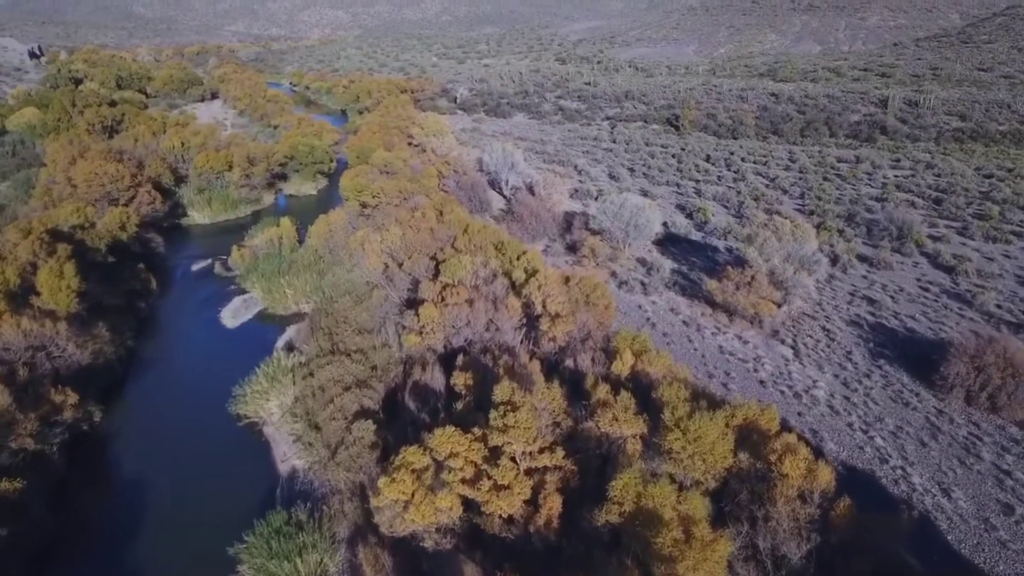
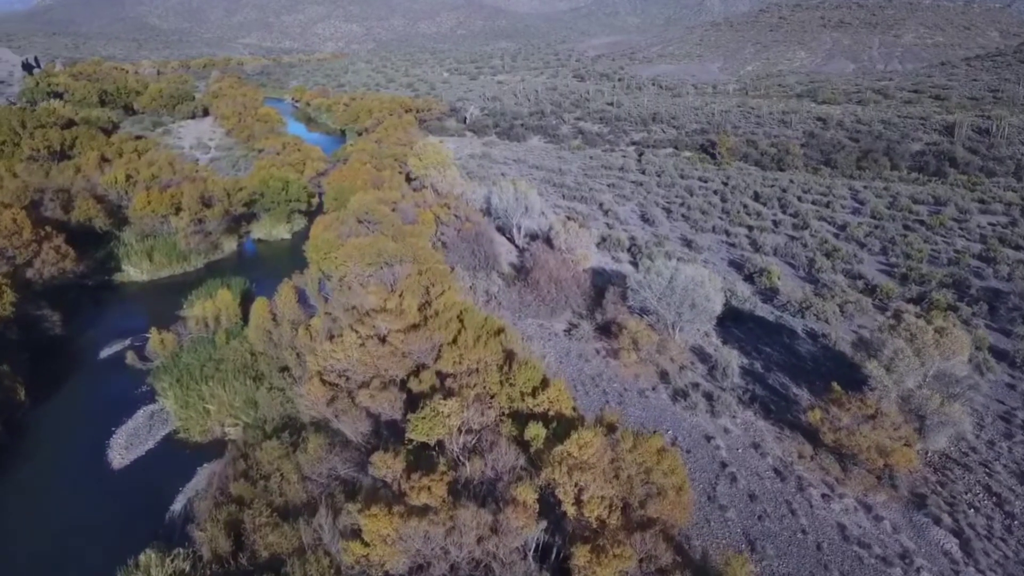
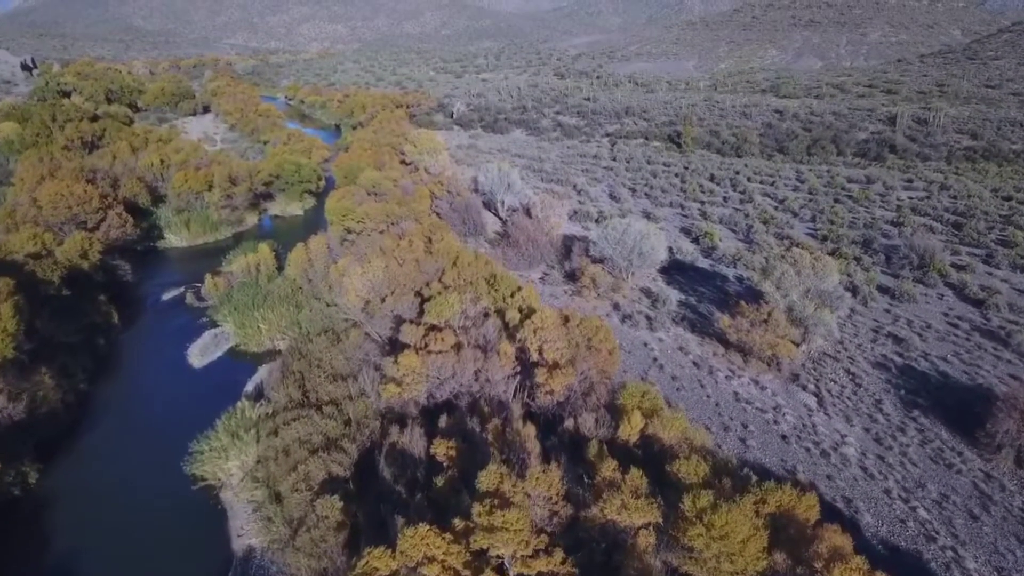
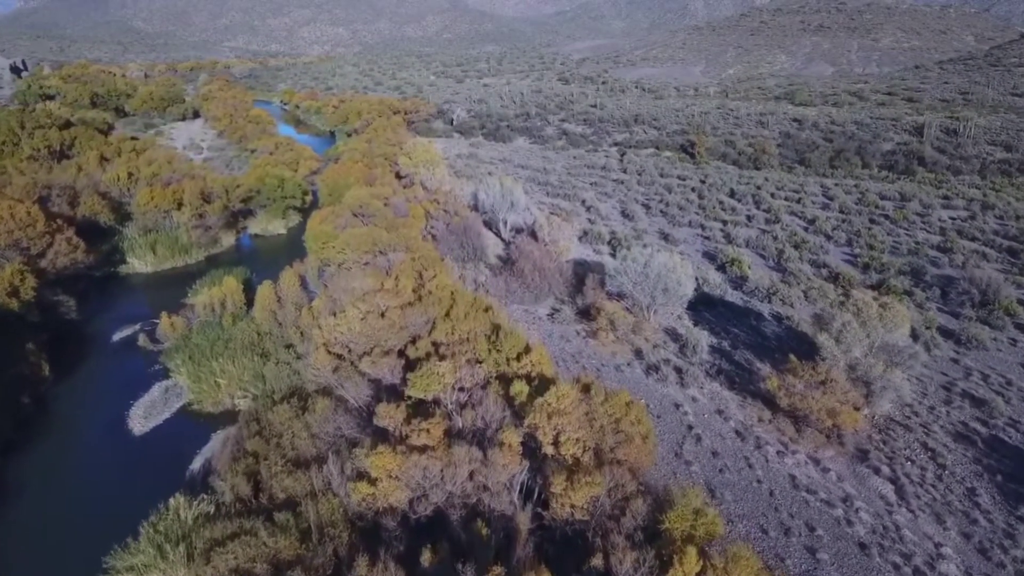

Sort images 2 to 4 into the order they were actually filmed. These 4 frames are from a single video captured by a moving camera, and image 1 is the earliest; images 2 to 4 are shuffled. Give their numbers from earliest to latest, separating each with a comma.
3, 4, 2
